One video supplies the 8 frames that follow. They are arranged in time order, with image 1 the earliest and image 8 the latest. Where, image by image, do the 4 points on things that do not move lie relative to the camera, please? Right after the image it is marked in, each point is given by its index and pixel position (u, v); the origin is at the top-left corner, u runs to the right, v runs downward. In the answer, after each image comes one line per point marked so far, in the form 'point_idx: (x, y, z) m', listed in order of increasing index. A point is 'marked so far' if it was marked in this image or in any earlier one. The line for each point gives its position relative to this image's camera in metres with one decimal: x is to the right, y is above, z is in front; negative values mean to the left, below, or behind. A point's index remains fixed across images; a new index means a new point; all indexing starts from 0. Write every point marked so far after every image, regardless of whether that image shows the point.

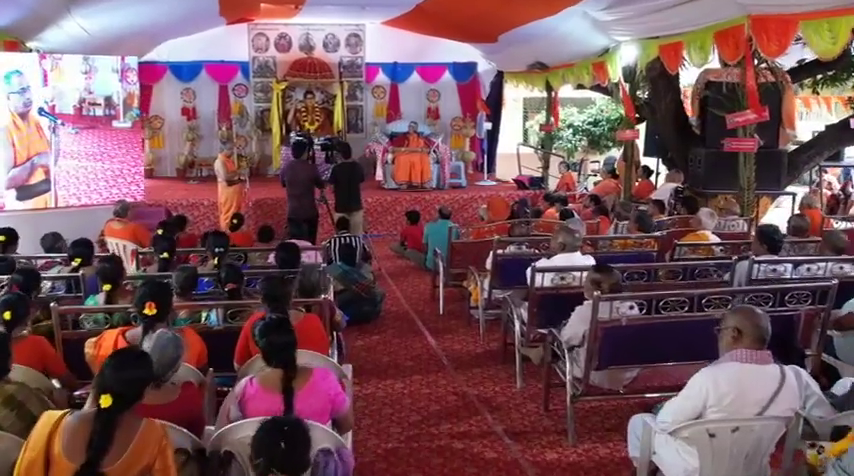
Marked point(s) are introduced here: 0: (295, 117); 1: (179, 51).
0: (-1.8, +1.6, +11.4) m
1: (-3.5, +2.6, +11.5) m
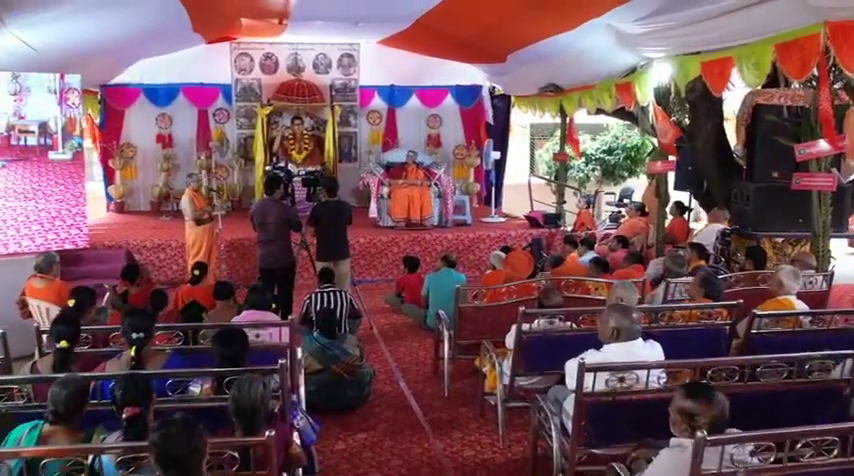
0: (-1.8, +1.1, +10.3) m
1: (-3.4, +2.1, +10.5) m
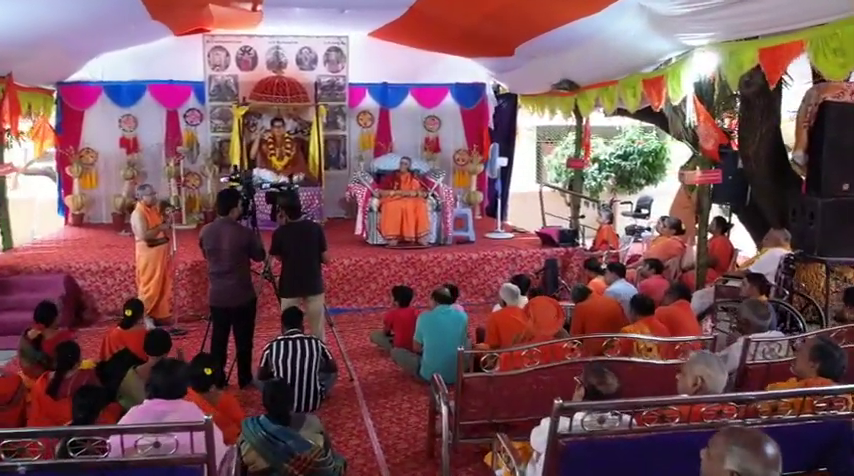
0: (-1.8, +1.0, +9.1) m
1: (-3.5, +1.9, +9.3) m
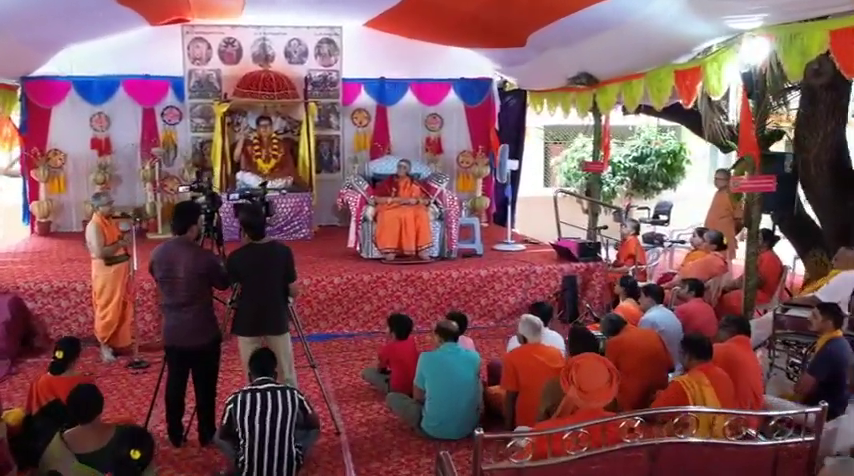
0: (-1.8, +0.9, +8.3) m
1: (-3.5, +1.8, +8.5) m
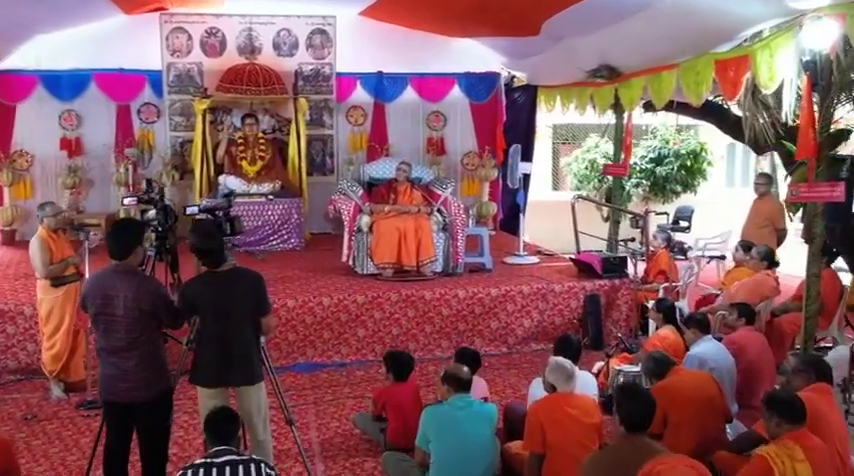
0: (-1.8, +0.8, +7.5) m
1: (-3.5, +1.7, +7.7) m
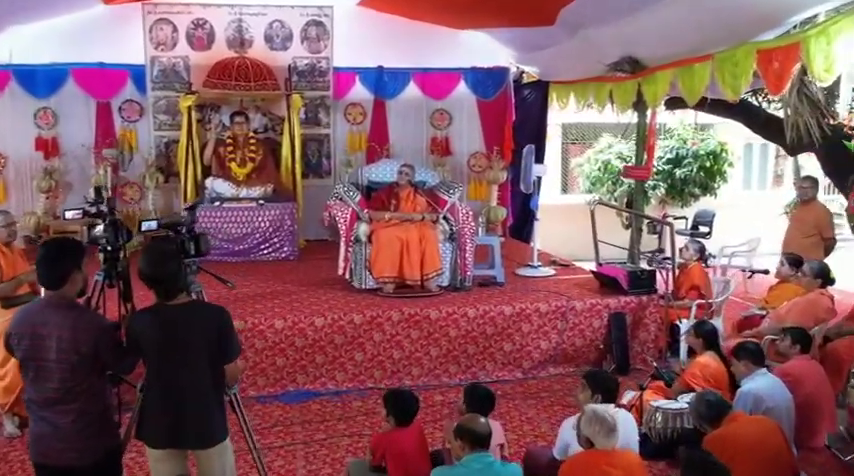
0: (-1.8, +0.7, +7.0) m
1: (-3.4, +1.6, +7.1) m
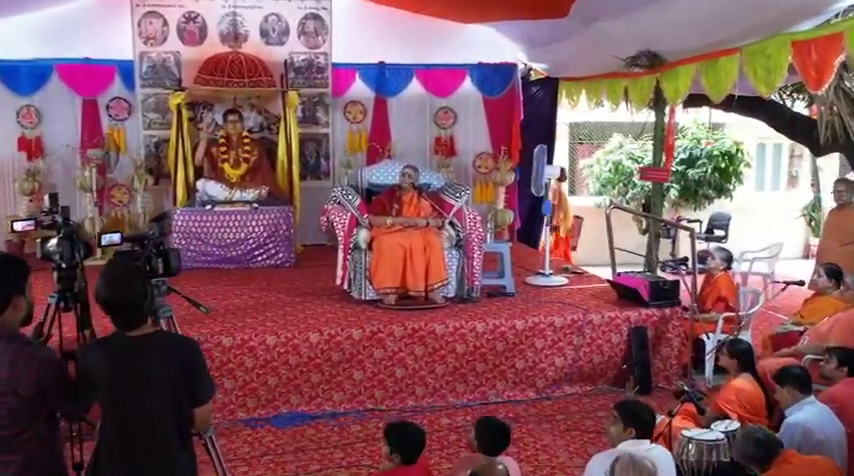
0: (-1.7, +0.7, +6.6) m
1: (-3.4, +1.6, +6.8) m
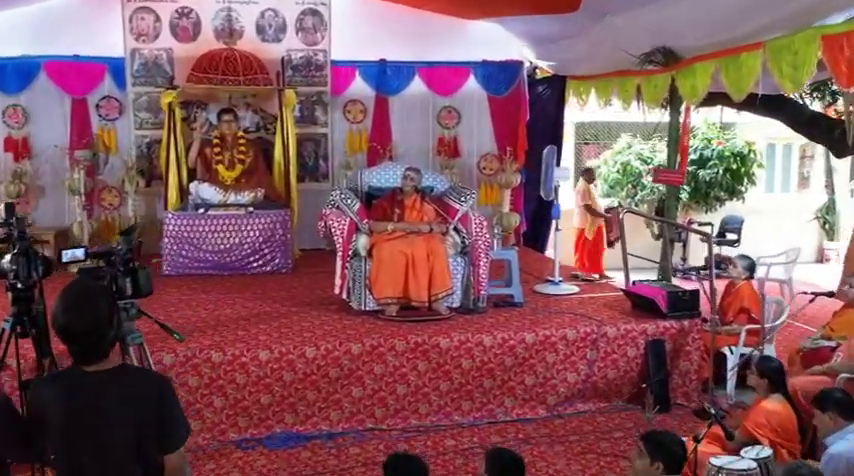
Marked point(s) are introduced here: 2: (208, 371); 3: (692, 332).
0: (-1.7, +0.6, +6.3) m
1: (-3.4, +1.5, +6.5) m
2: (-1.0, -0.6, +3.7) m
3: (+1.4, -0.5, +4.2) m
